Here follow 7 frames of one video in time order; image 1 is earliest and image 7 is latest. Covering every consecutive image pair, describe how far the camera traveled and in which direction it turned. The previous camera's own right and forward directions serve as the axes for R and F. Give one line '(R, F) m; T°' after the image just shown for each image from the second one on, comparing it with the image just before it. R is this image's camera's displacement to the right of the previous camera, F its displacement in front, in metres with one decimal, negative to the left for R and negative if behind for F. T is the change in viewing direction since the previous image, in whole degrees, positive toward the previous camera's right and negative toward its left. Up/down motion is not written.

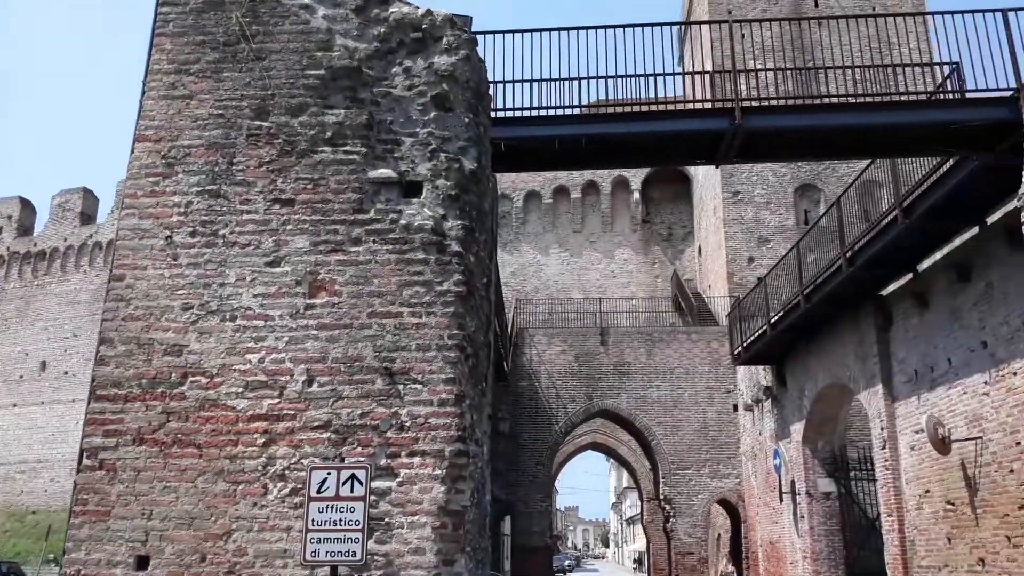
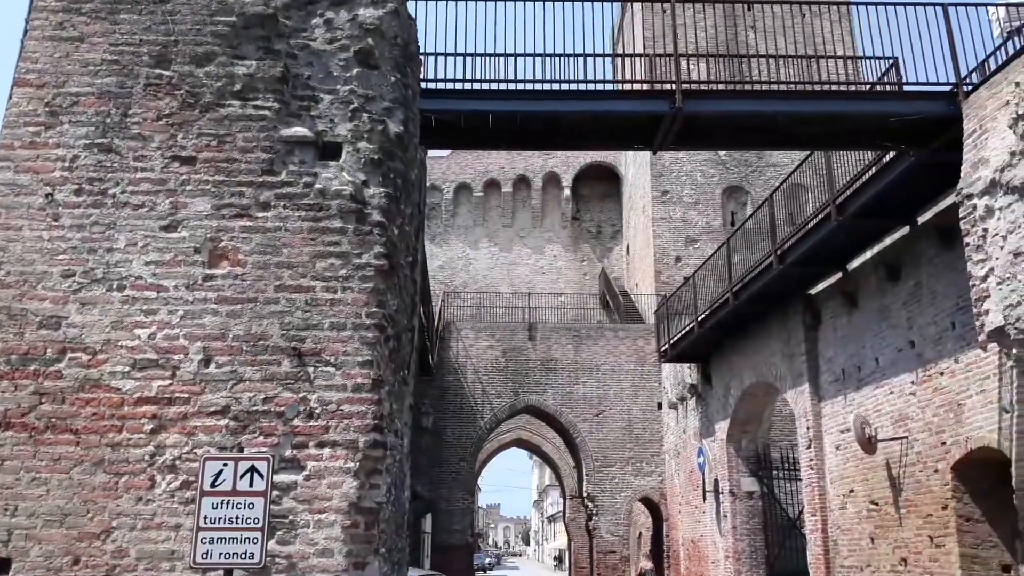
(0.0, +0.4) m; +5°
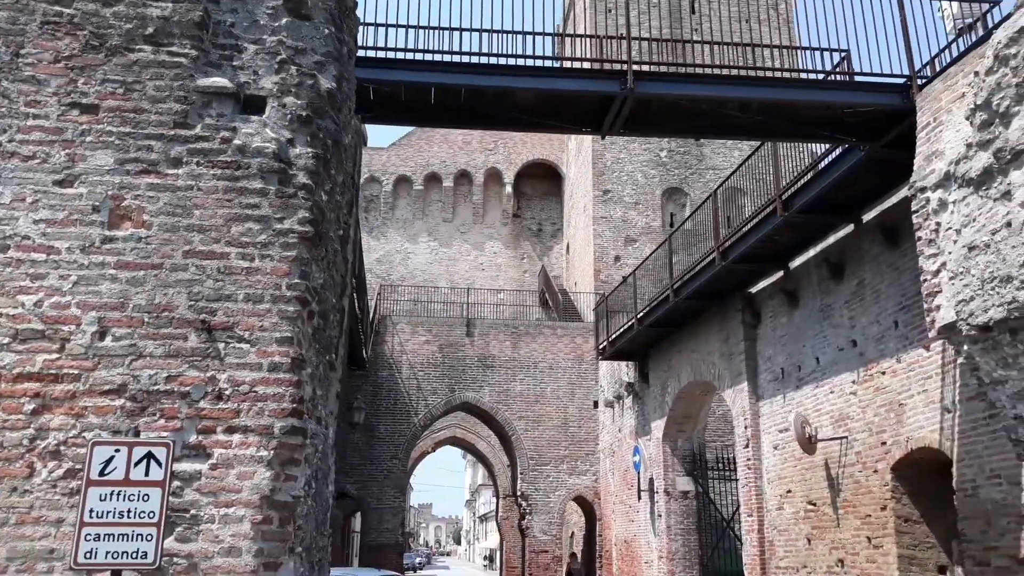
(0.0, +0.3) m; +4°
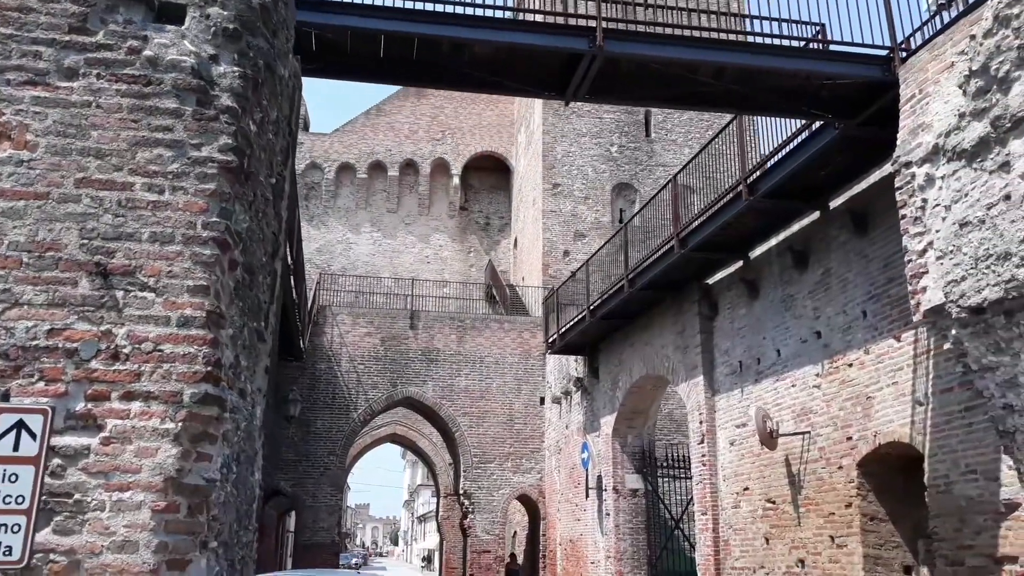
(-0.1, +0.5) m; +4°
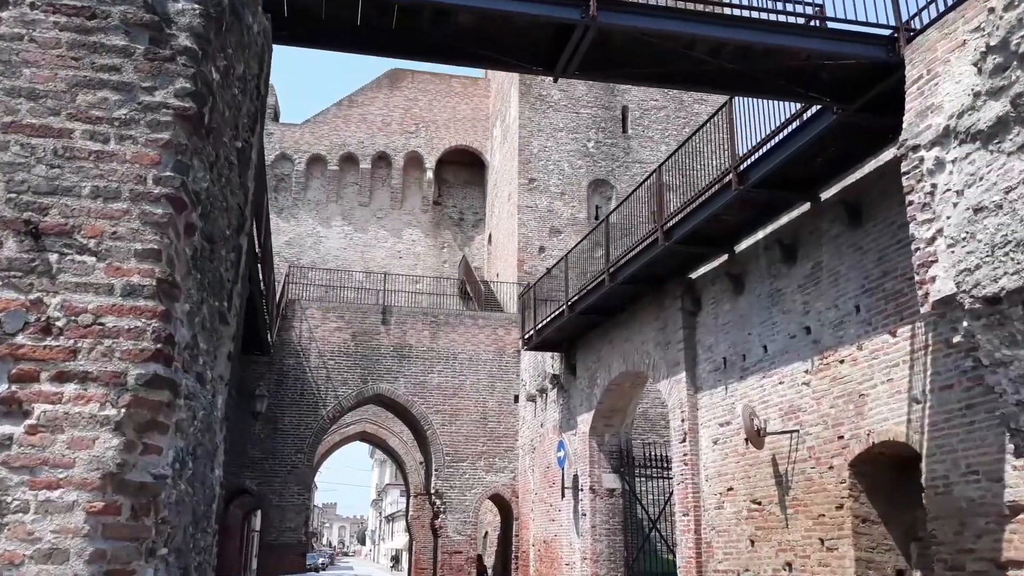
(-0.1, +0.4) m; +2°
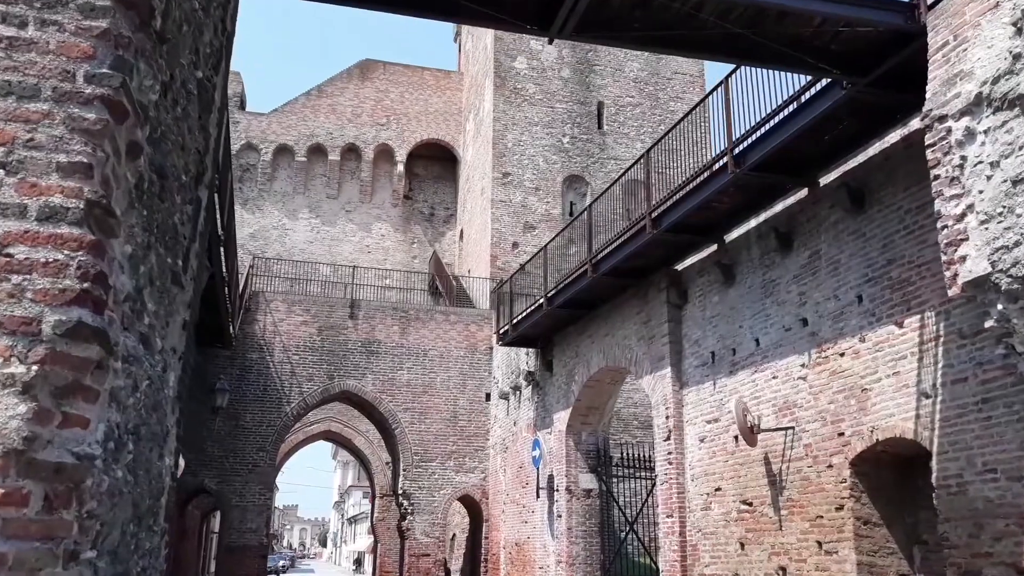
(-0.1, +0.5) m; +2°
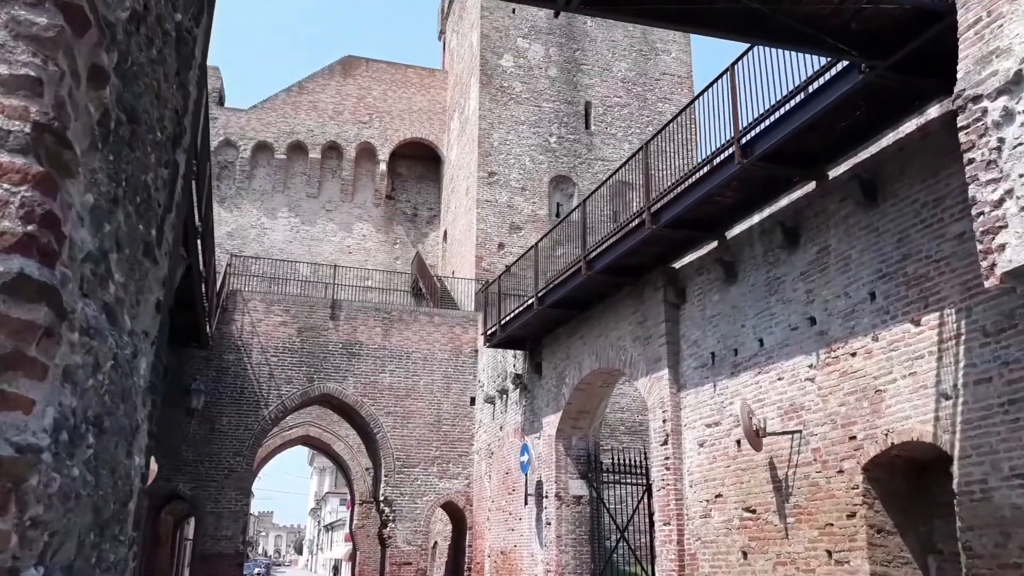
(-0.1, +0.4) m; +1°
